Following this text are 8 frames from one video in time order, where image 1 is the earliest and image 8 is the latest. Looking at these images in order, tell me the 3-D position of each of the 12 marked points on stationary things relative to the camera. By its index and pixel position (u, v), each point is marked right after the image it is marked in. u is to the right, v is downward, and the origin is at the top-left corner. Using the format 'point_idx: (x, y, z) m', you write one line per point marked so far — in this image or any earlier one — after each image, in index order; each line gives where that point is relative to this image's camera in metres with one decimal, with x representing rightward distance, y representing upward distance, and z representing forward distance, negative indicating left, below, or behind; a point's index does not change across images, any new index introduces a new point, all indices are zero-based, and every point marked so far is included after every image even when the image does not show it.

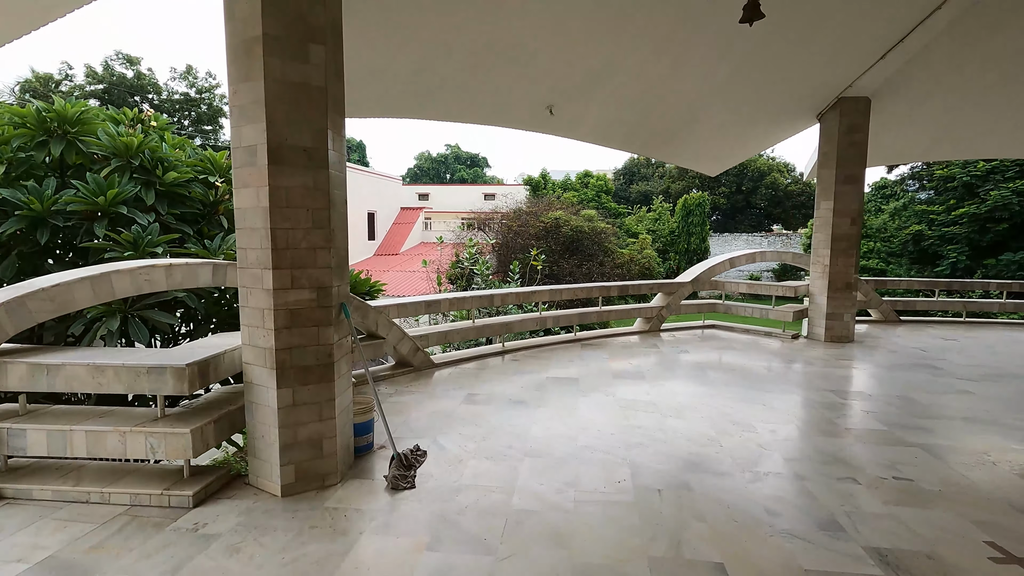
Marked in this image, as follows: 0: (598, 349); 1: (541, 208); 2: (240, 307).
0: (+1.0, -0.7, +6.1) m
1: (+0.7, +1.7, +11.7) m
2: (-1.3, -0.1, +2.6) m
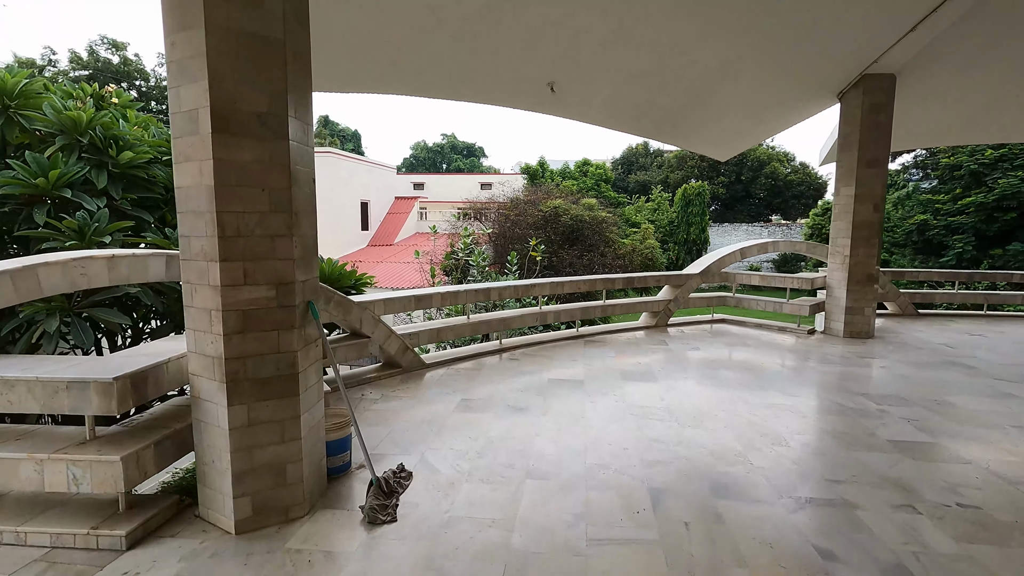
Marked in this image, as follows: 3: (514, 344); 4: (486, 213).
0: (+1.0, -0.6, +5.7) m
1: (+0.6, +1.9, +11.2) m
2: (-1.3, -0.1, +2.1) m
3: (0.0, -0.6, +5.4) m
4: (-0.5, +1.5, +11.1) m
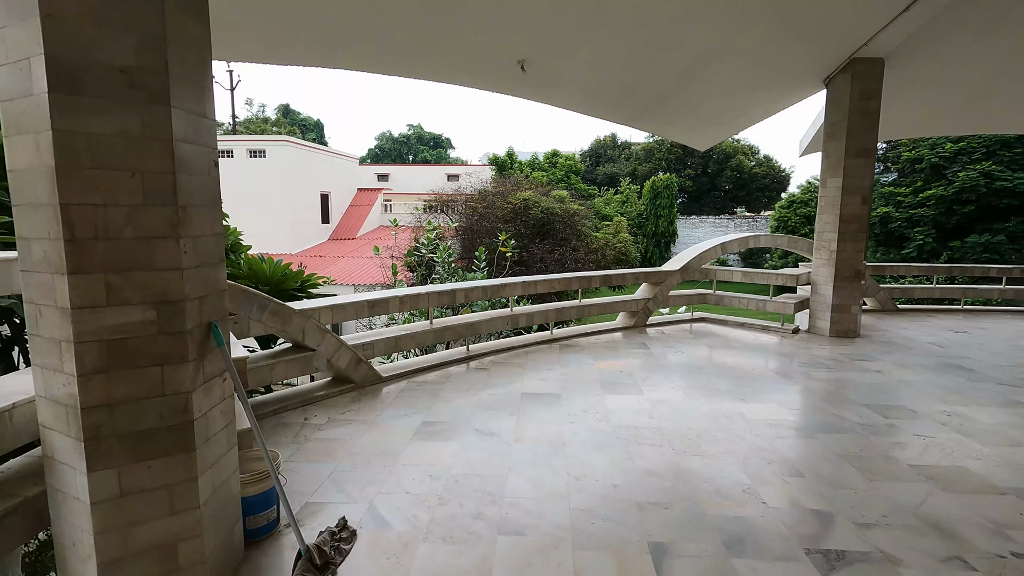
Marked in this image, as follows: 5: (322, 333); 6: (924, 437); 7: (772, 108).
0: (+0.7, -0.6, +5.2) m
1: (0.0, +2.0, +10.7) m
2: (-1.4, -0.1, +1.6) m
3: (-0.3, -0.6, +4.9) m
4: (-1.2, +1.6, +10.5) m
5: (-1.3, -0.3, +3.6) m
6: (+2.4, -0.9, +3.1) m
7: (+3.5, +2.4, +7.2) m
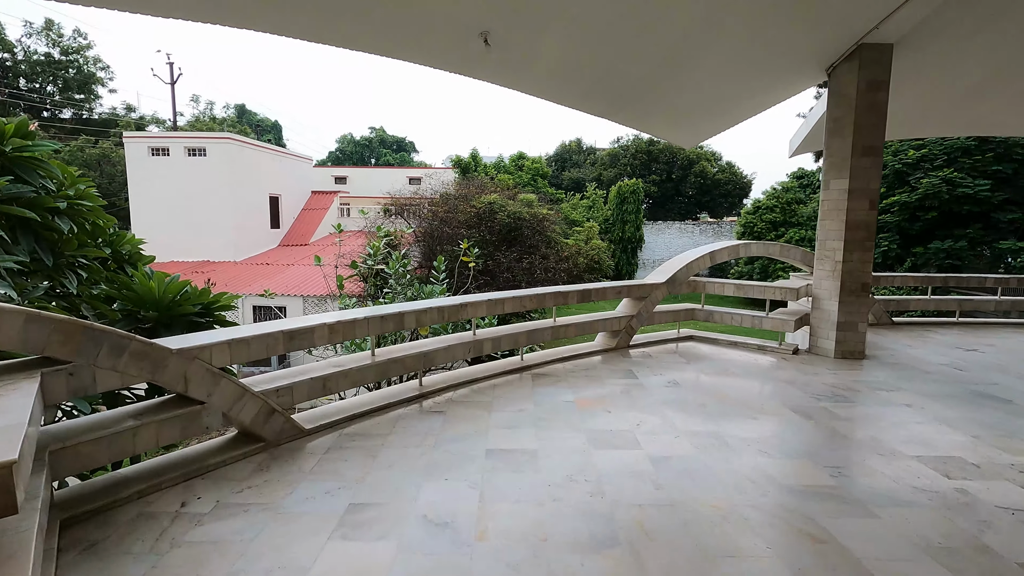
0: (+0.4, -0.8, +4.4) m
1: (-0.7, +1.8, +9.8) m
2: (-1.5, -0.3, +0.6) m
3: (-0.5, -0.7, +4.0) m
4: (-1.8, +1.4, +9.6) m
5: (-1.5, -0.5, +2.7) m
6: (+2.2, -1.0, +2.4) m
7: (+3.1, +2.2, +6.6) m
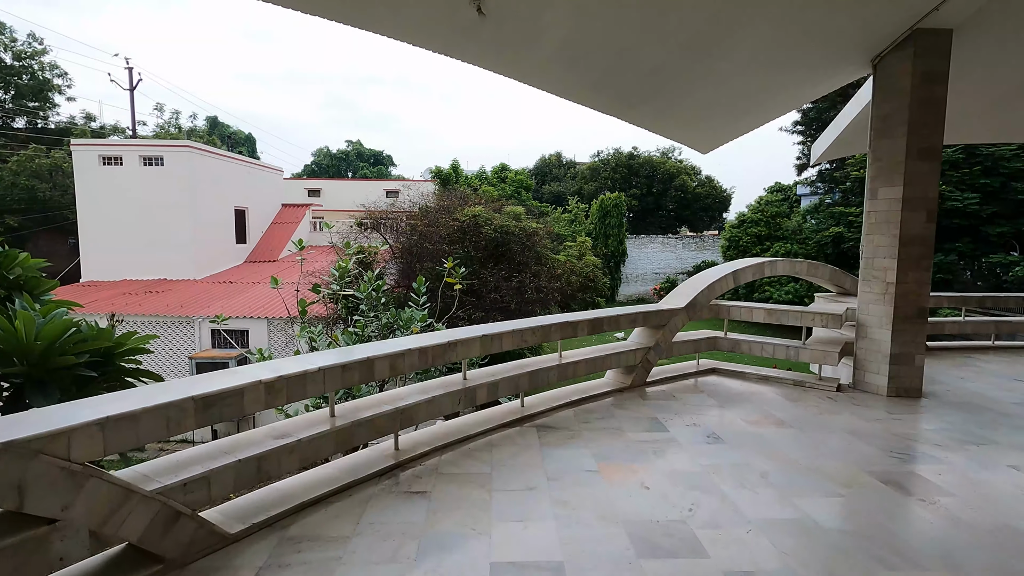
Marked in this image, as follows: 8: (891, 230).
0: (+0.4, -1.0, +3.6) m
1: (-0.9, +1.4, +9.0) m
2: (-1.3, -0.4, -0.3) m
3: (-0.5, -0.9, +3.1) m
4: (-2.0, +1.1, +8.7) m
5: (-1.4, -0.6, +1.7) m
6: (+2.3, -1.1, +1.6) m
7: (+3.0, +2.0, +5.9) m
8: (+3.0, +0.5, +4.3) m
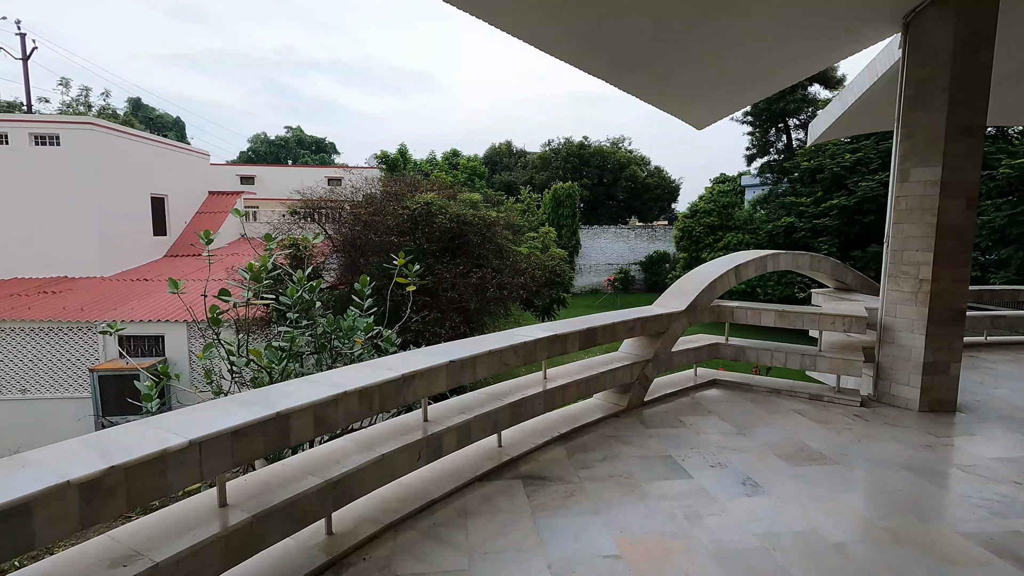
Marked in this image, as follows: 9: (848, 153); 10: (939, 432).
0: (+0.2, -1.0, +2.7) m
1: (-1.6, +1.4, +7.9) m
2: (-1.1, -0.5, -1.3) m
3: (-0.6, -1.0, +2.1) m
4: (-2.6, +1.1, +7.5) m
5: (-1.3, -0.7, +0.7) m
6: (+2.4, -1.2, +0.9) m
7: (+2.6, +2.0, +5.2) m
8: (+2.8, +0.5, +3.7) m
9: (+9.0, +3.6, +14.4) m
10: (+2.8, -0.9, +3.5) m
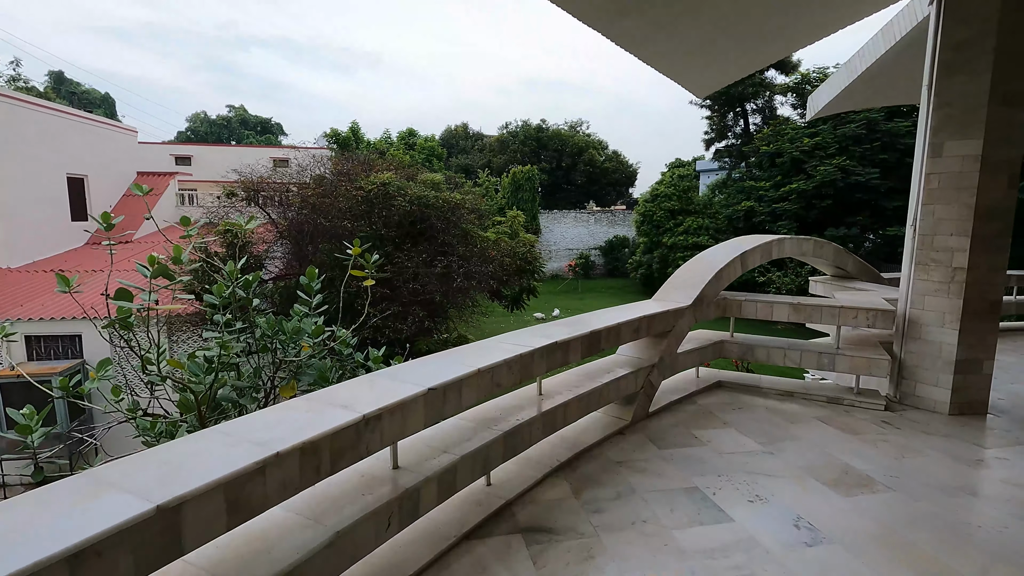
0: (+0.2, -1.0, +2.1) m
1: (-2.0, +1.6, +7.1) m
2: (-0.8, -0.6, -2.0) m
3: (-0.6, -1.0, +1.5) m
4: (-3.0, +1.2, +6.6) m
5: (-1.2, -0.8, 0.0) m
6: (+2.5, -1.2, +0.5) m
7: (+2.3, +2.1, +4.7) m
8: (+2.7, +0.5, +3.2) m
9: (+7.9, +4.0, +14.4) m
10: (+2.7, -0.9, +3.1) m
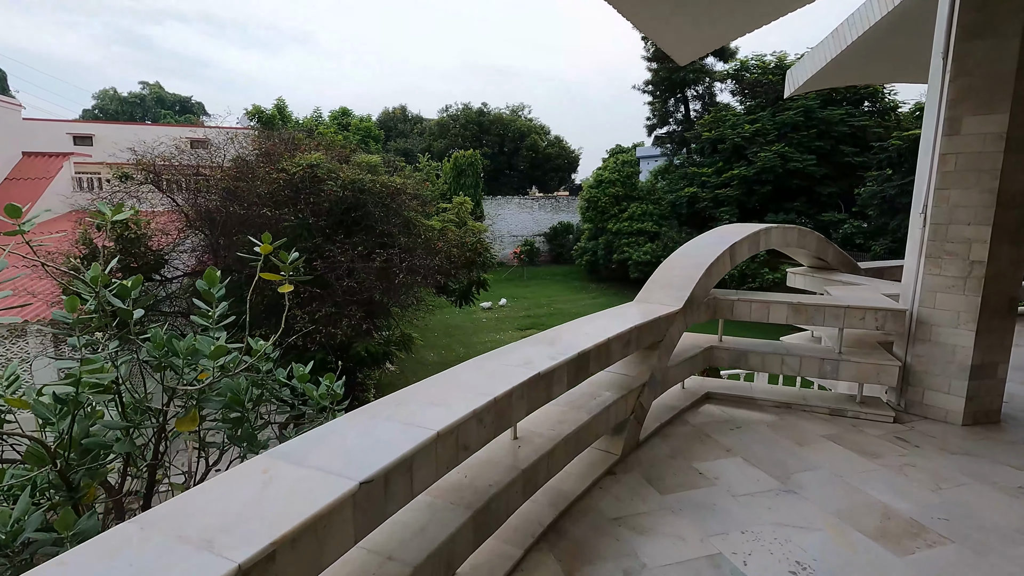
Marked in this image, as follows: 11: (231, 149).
0: (+0.2, -1.0, +1.5) m
1: (-2.7, +1.6, +6.2) m
2: (-0.4, -0.8, -2.7) m
3: (-0.5, -1.1, +0.8) m
4: (-3.6, +1.2, +5.6) m
5: (-1.0, -0.9, -0.8) m
6: (+2.6, -1.2, +0.1) m
7: (+1.9, +2.2, +4.2) m
8: (+2.5, +0.6, +2.8) m
9: (+6.5, +4.4, +14.4) m
10: (+2.5, -0.9, +2.7) m
11: (-3.4, +1.7, +6.4) m
